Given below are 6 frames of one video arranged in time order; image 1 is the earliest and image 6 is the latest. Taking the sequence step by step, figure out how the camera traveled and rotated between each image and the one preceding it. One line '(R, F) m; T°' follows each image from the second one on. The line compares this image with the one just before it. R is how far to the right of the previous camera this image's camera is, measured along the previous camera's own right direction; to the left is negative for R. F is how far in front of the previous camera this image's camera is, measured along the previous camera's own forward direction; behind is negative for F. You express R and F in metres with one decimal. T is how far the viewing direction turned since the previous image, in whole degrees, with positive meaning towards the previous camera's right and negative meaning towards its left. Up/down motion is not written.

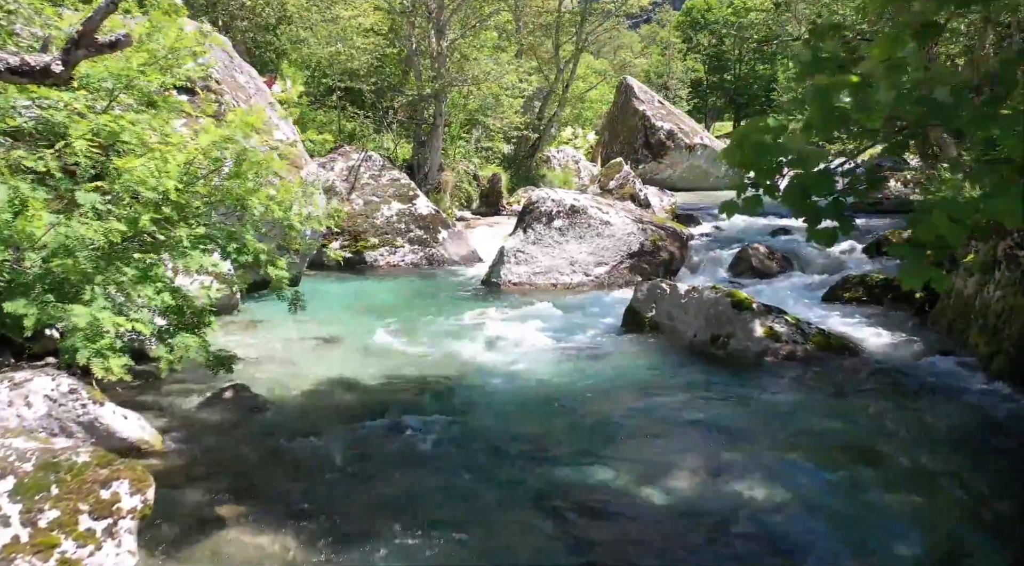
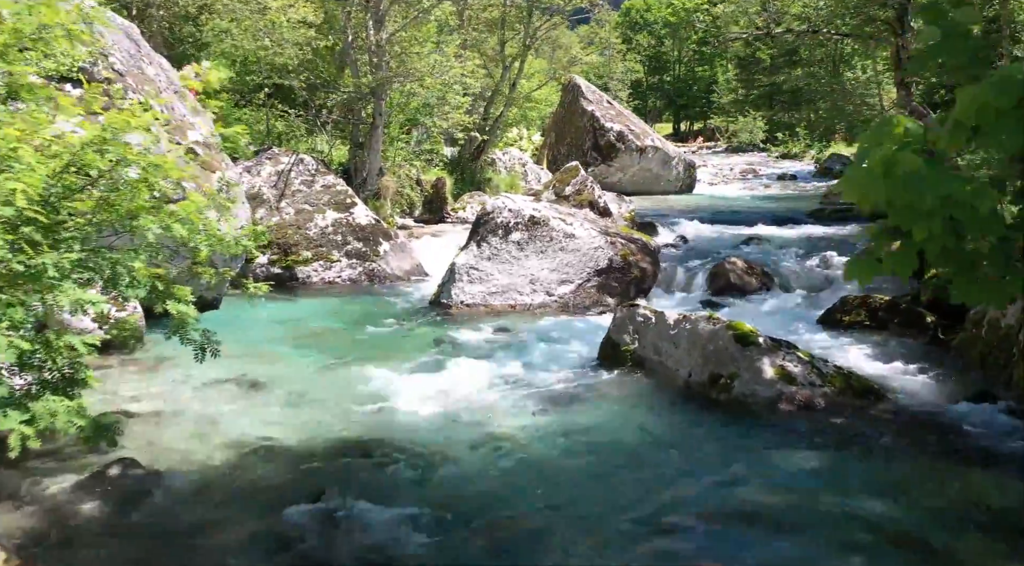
(-0.2, +1.5) m; +4°
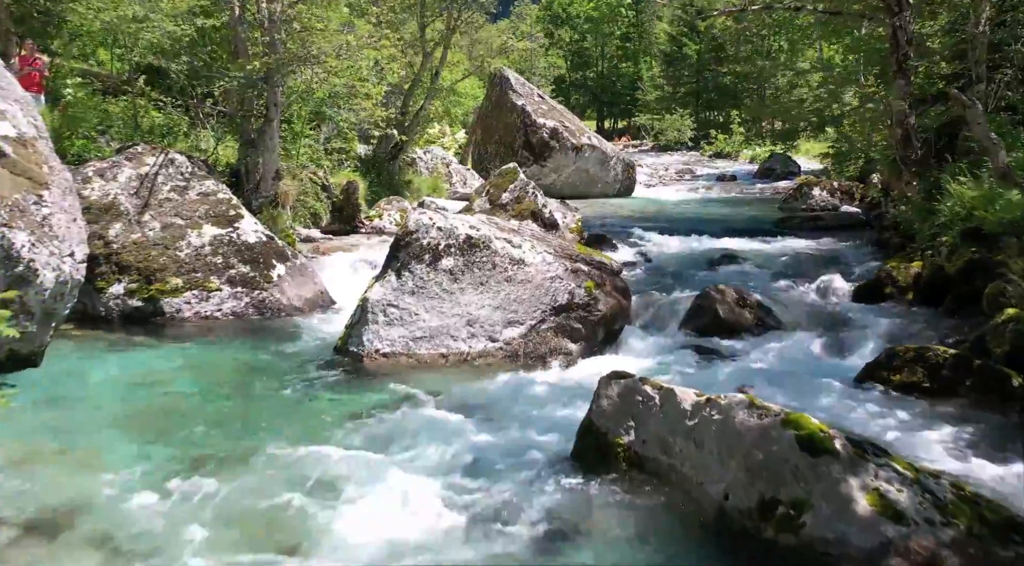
(-0.1, +2.7) m; +6°
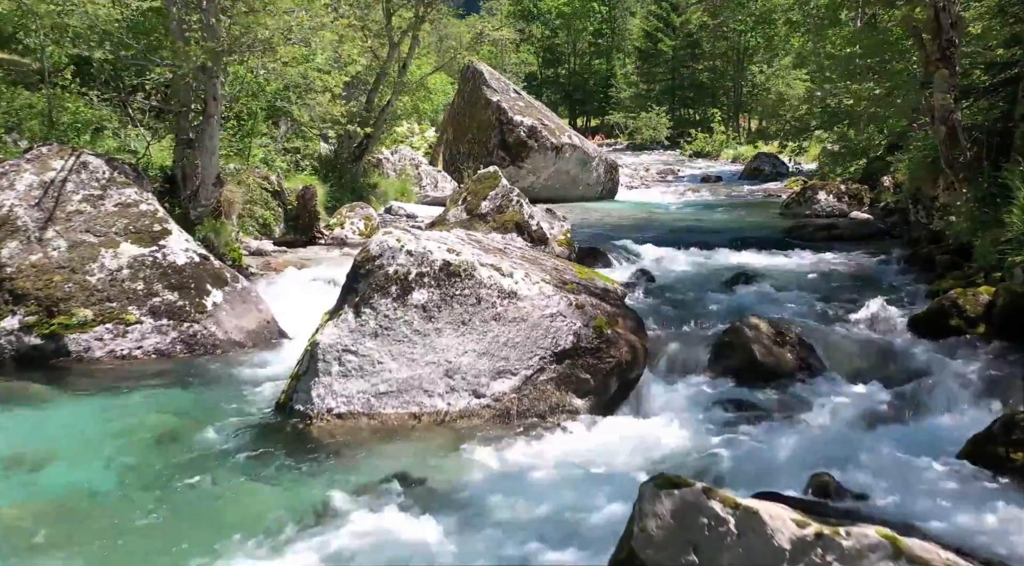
(-0.2, +1.8) m; +2°
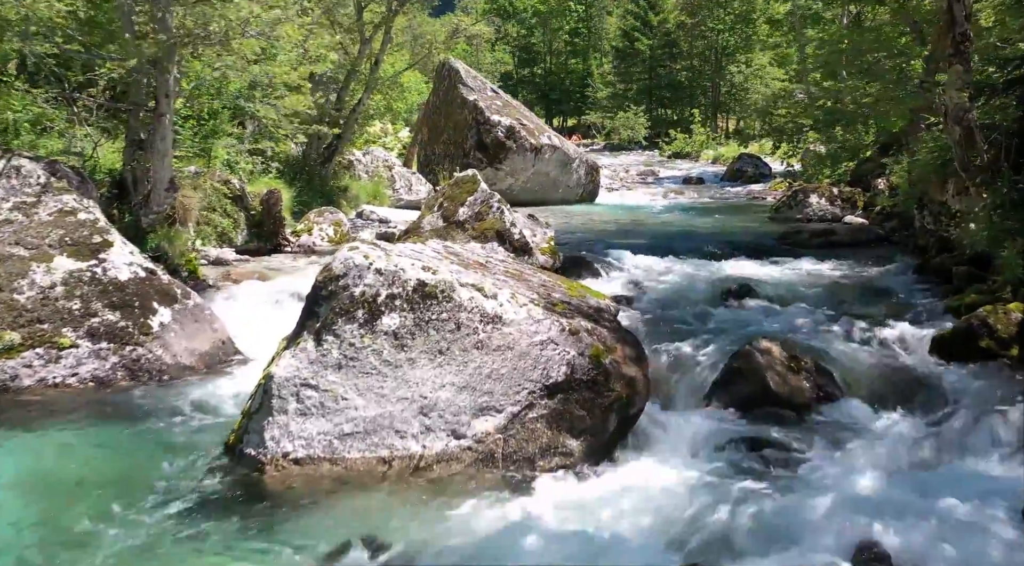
(-0.1, +0.9) m; +2°
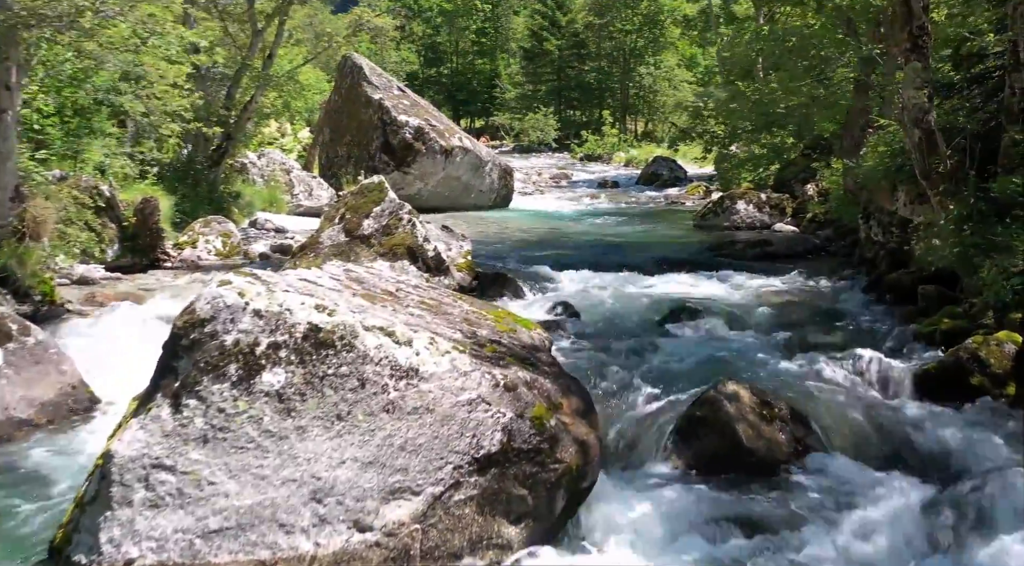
(-0.1, +1.3) m; +6°
